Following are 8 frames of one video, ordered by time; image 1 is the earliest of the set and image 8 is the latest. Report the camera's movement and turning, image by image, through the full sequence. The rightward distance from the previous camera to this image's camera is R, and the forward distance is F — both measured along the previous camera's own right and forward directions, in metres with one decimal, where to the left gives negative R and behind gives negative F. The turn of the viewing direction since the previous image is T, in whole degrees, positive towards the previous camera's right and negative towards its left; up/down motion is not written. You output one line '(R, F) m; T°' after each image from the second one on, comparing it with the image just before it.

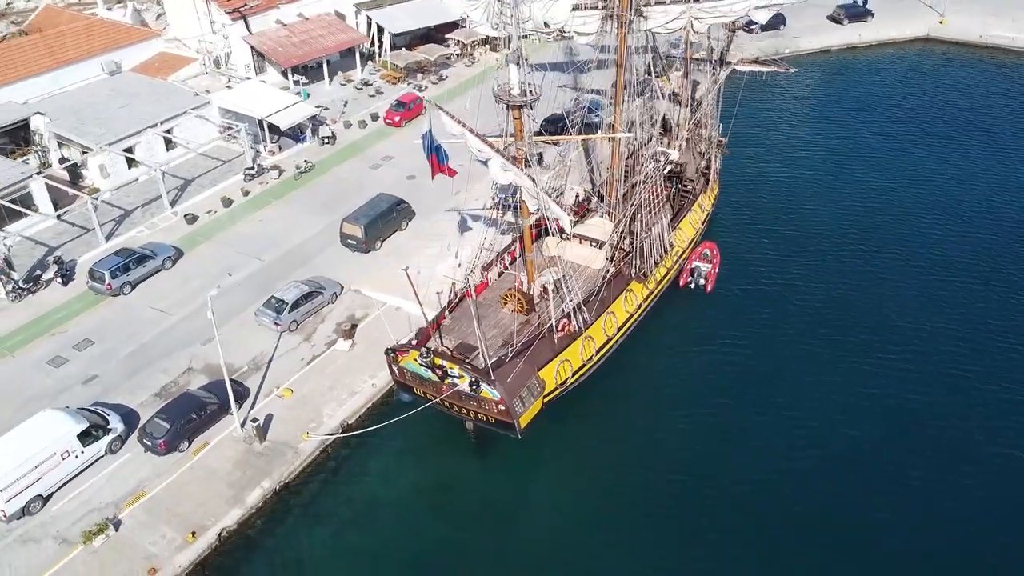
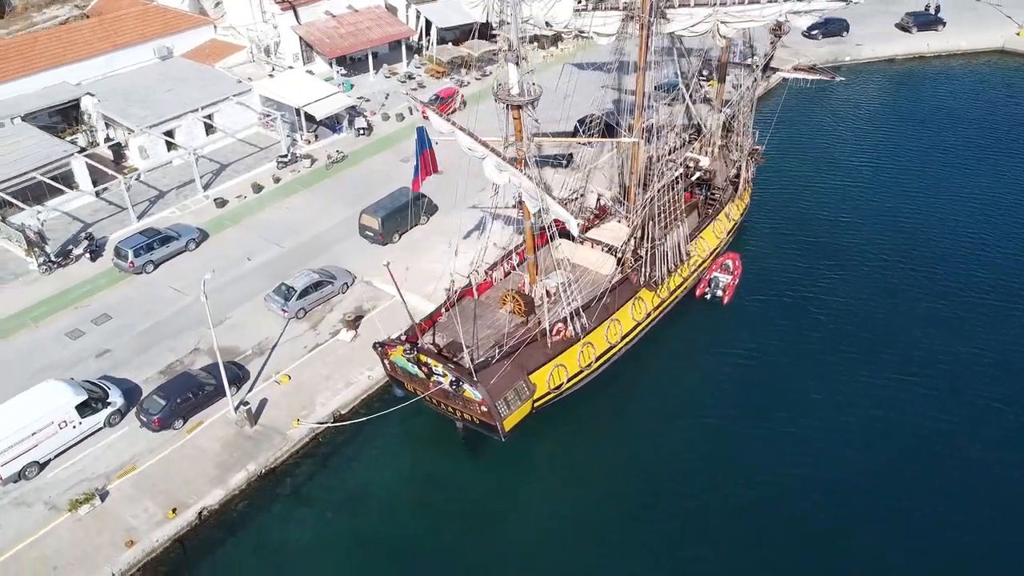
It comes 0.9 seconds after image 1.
(+2.6, +0.4) m; -5°
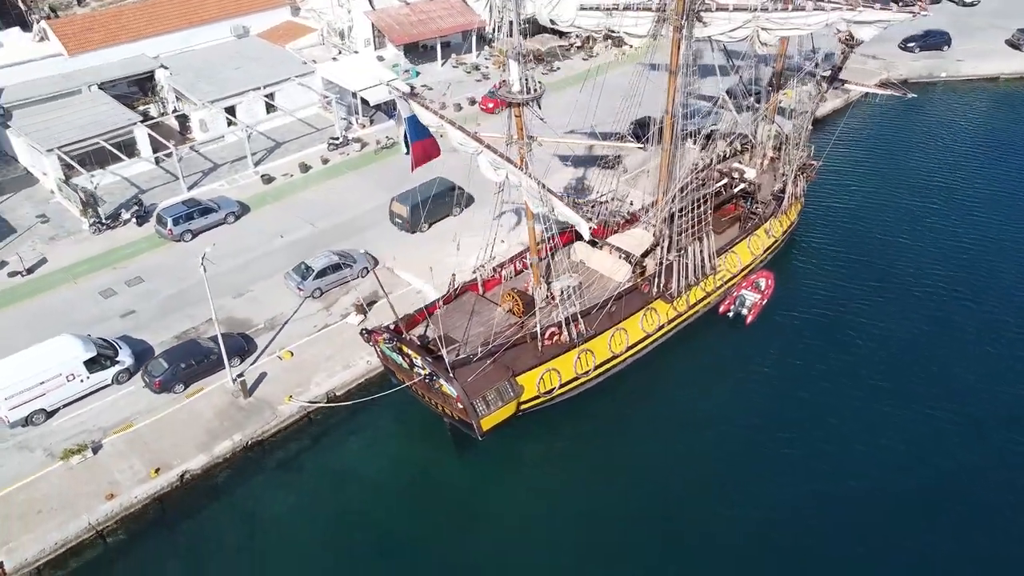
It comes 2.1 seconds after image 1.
(+3.7, +0.6) m; -7°
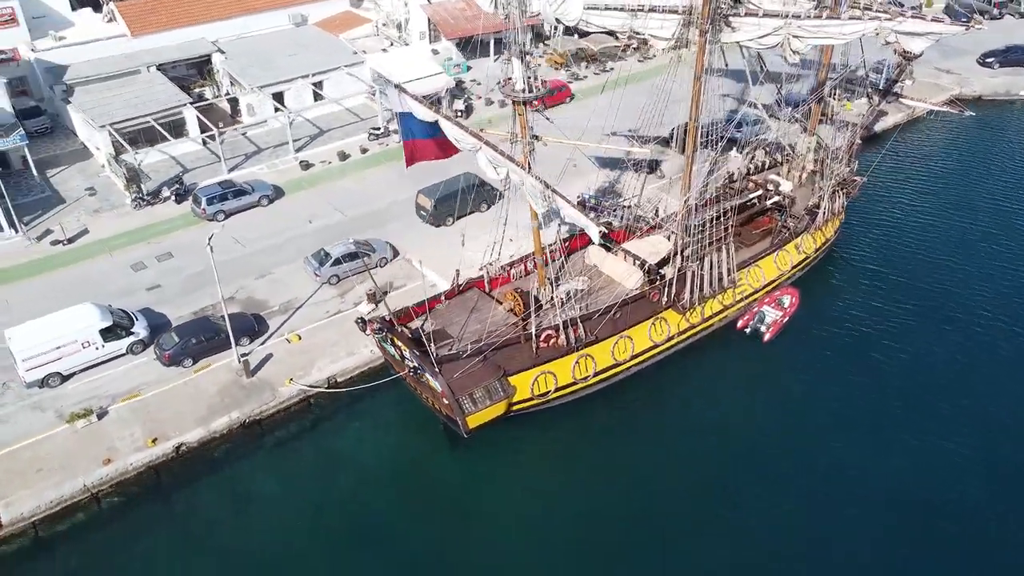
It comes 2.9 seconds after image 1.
(+2.7, +0.3) m; -5°
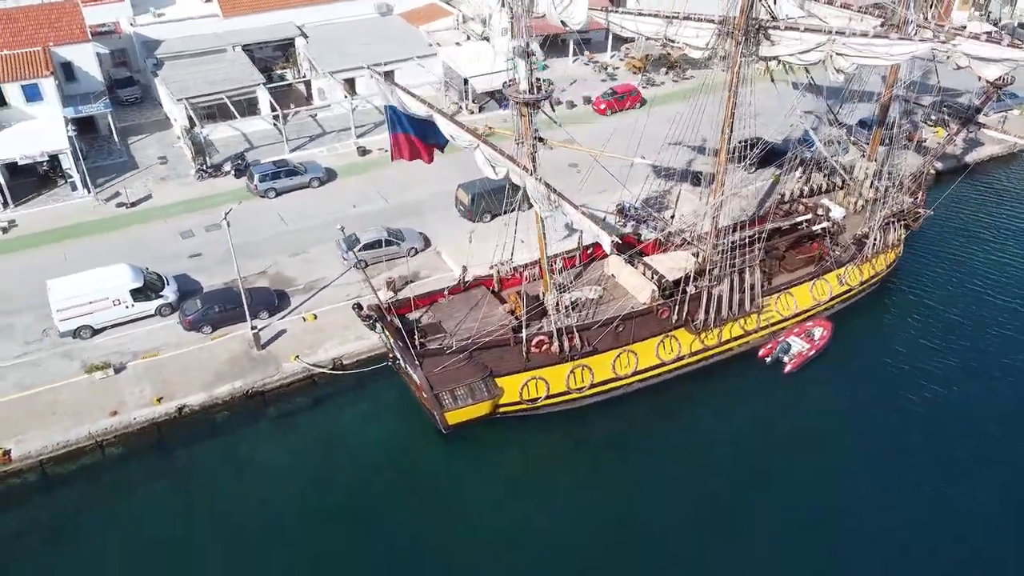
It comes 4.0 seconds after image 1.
(+4.0, +0.5) m; -8°
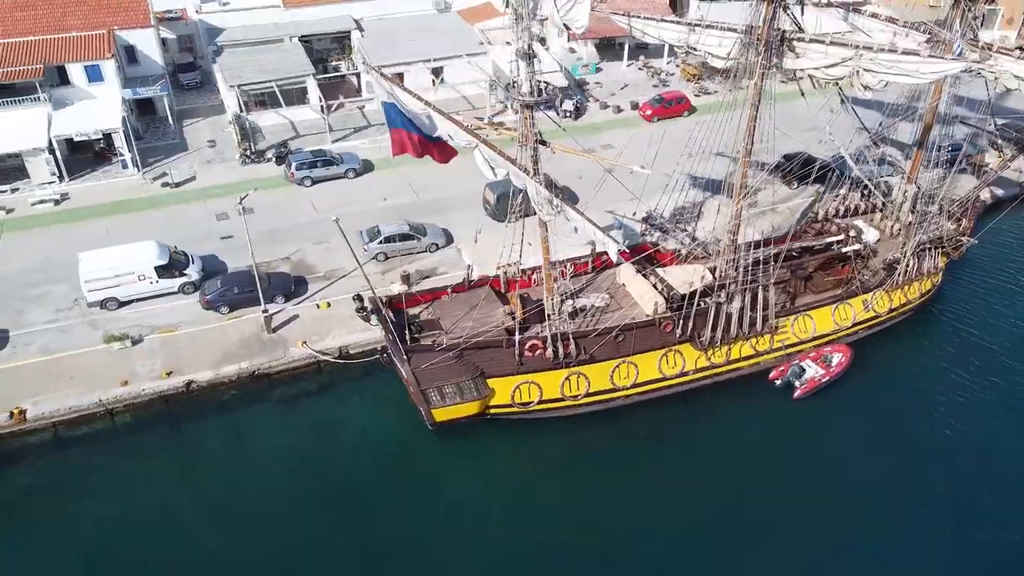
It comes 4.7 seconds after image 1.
(+2.8, +0.2) m; -6°
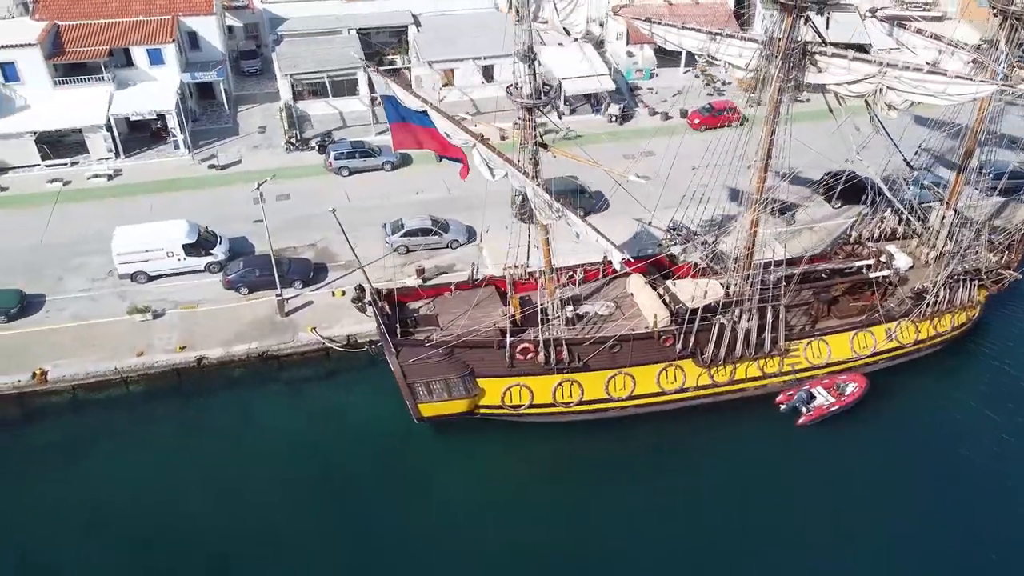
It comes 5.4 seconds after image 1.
(+2.9, +0.2) m; -6°
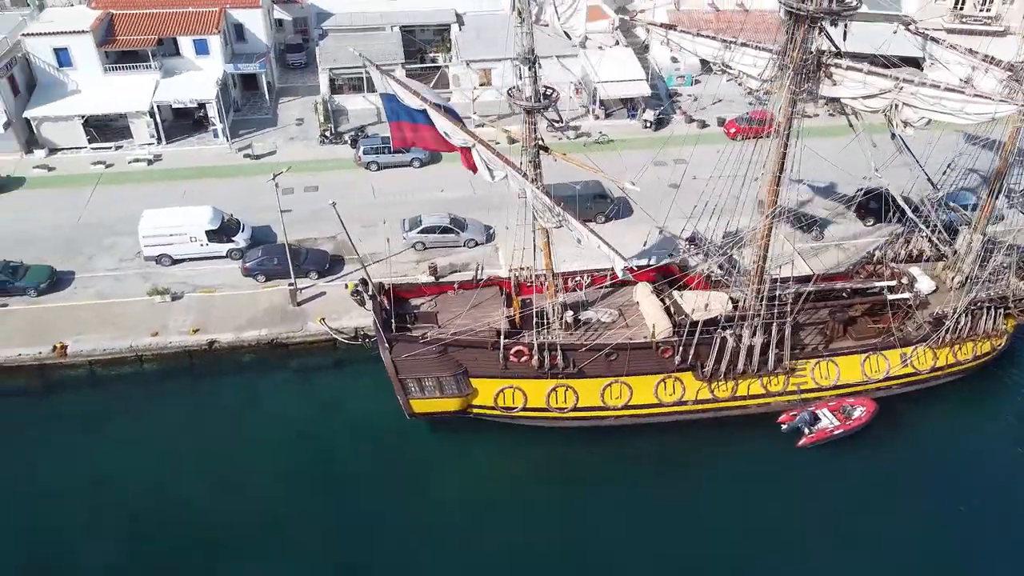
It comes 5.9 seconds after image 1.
(+2.2, +0.1) m; -4°
